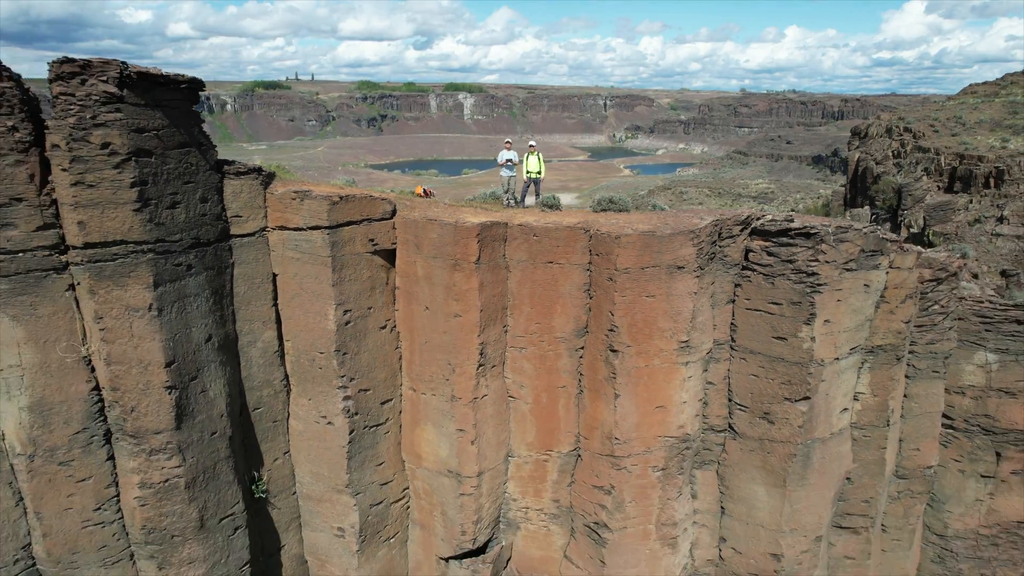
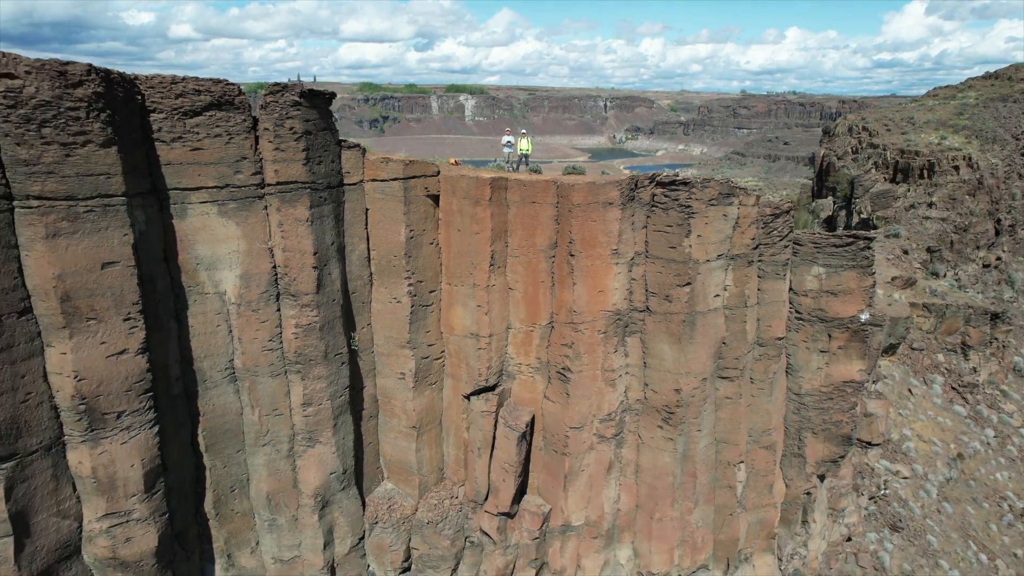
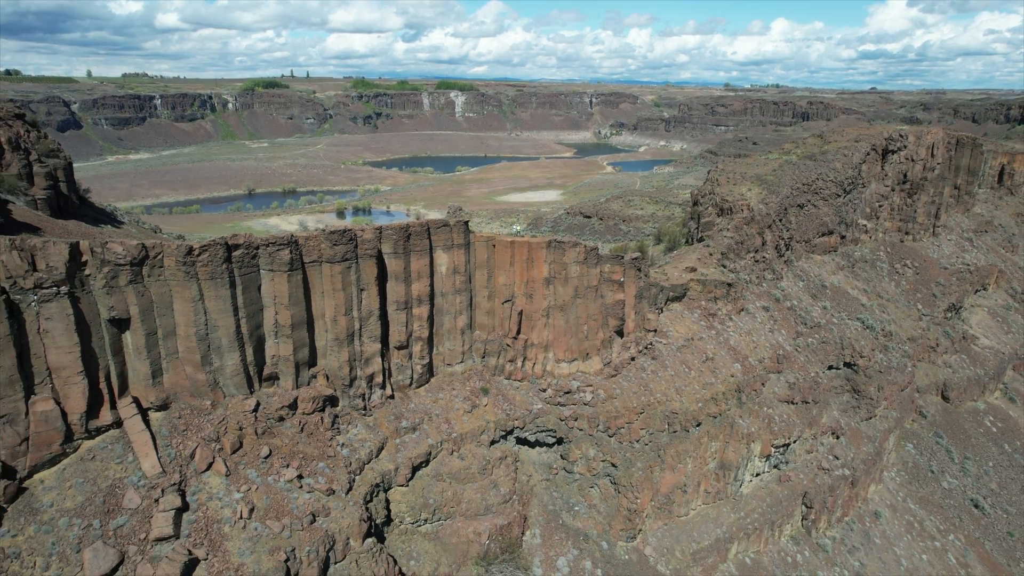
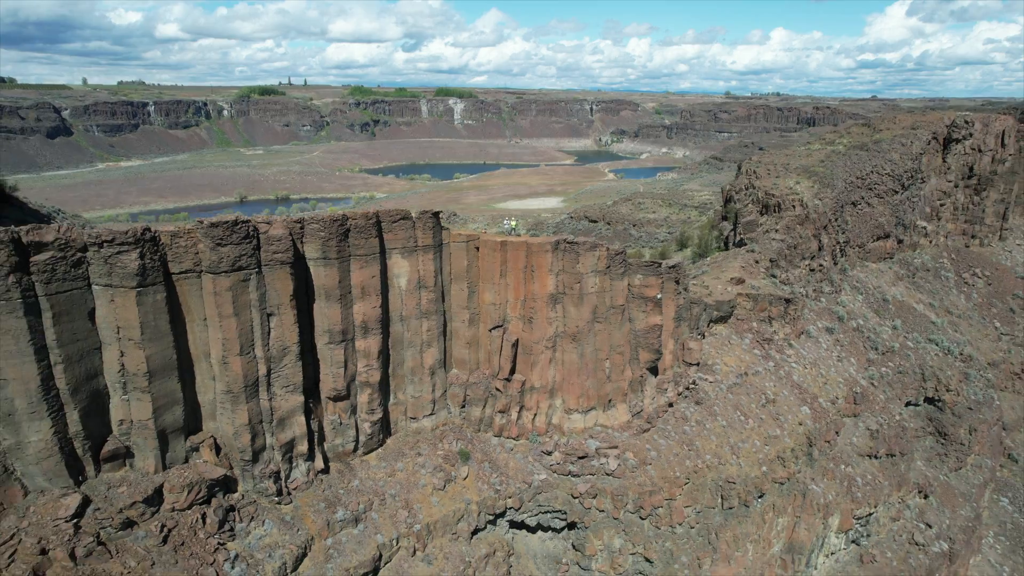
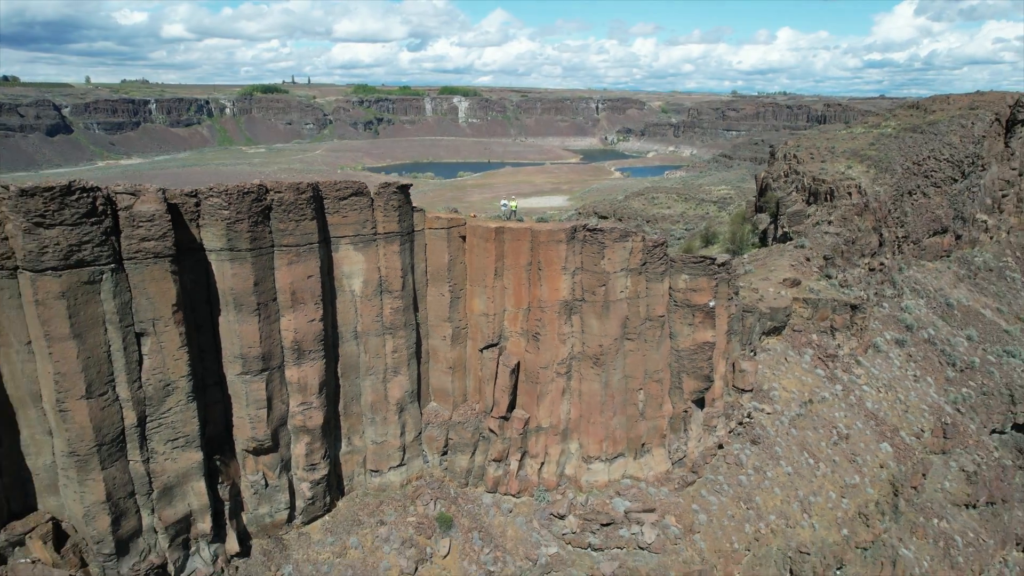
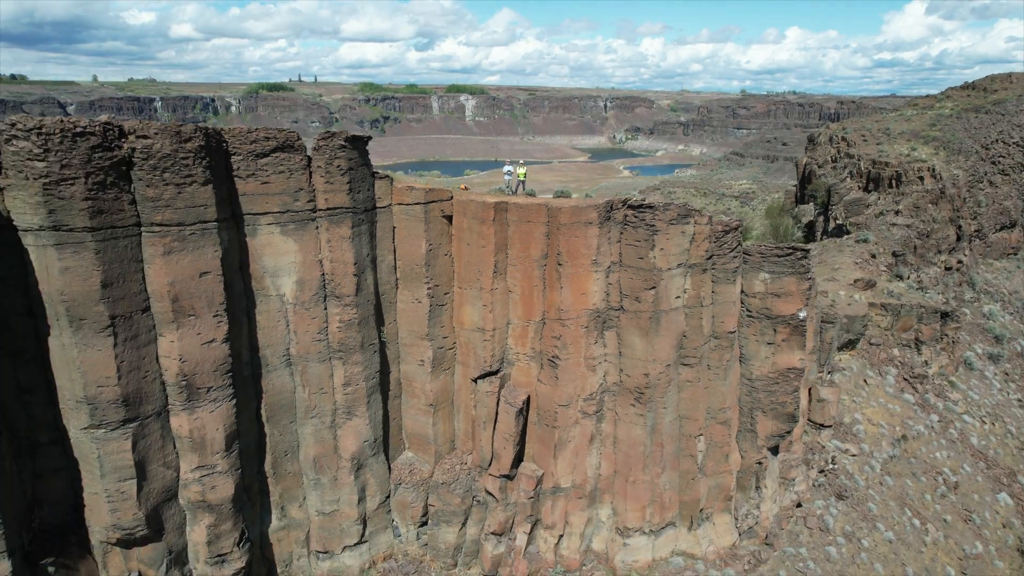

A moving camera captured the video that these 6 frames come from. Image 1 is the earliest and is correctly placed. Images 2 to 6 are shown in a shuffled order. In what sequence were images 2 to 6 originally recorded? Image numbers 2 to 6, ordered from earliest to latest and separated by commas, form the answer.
2, 6, 5, 4, 3
